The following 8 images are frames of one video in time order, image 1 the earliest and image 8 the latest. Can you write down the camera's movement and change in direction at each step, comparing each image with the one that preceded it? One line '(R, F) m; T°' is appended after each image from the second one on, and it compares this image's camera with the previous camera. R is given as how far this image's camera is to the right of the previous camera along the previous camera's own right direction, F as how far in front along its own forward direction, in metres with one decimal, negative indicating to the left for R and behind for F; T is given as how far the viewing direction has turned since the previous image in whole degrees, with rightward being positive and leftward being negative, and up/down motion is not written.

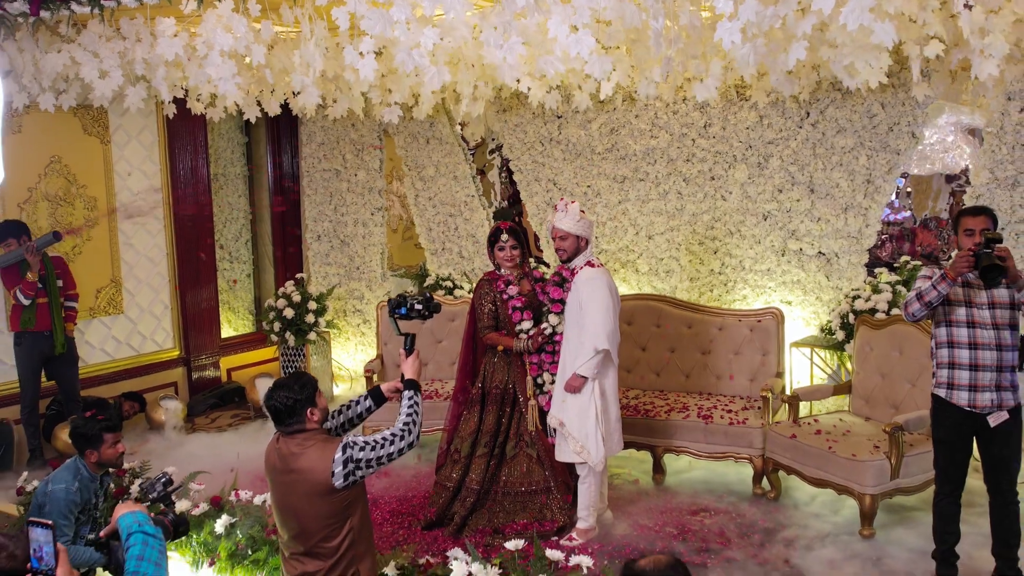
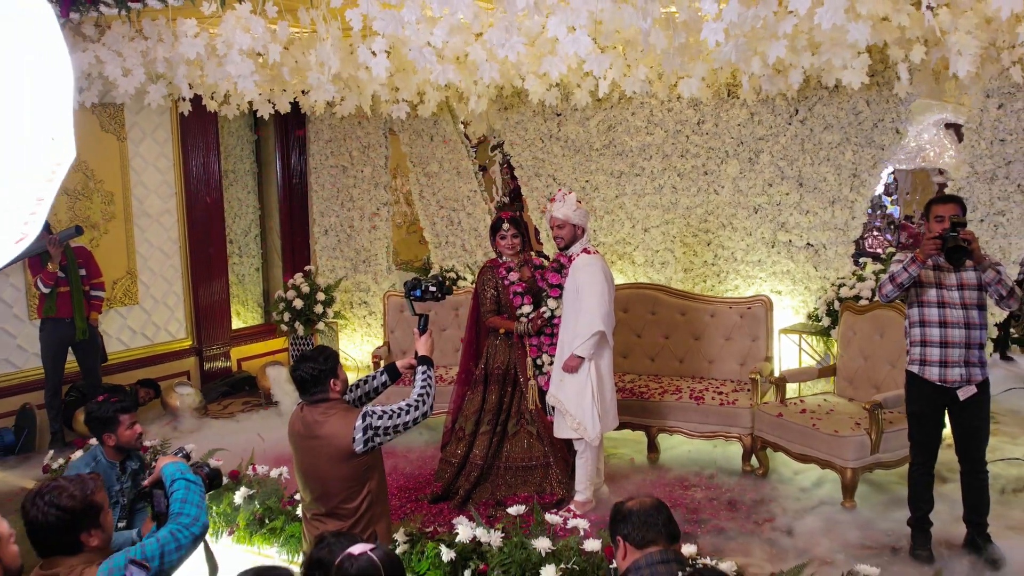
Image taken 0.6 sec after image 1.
(0.0, -0.2) m; 0°
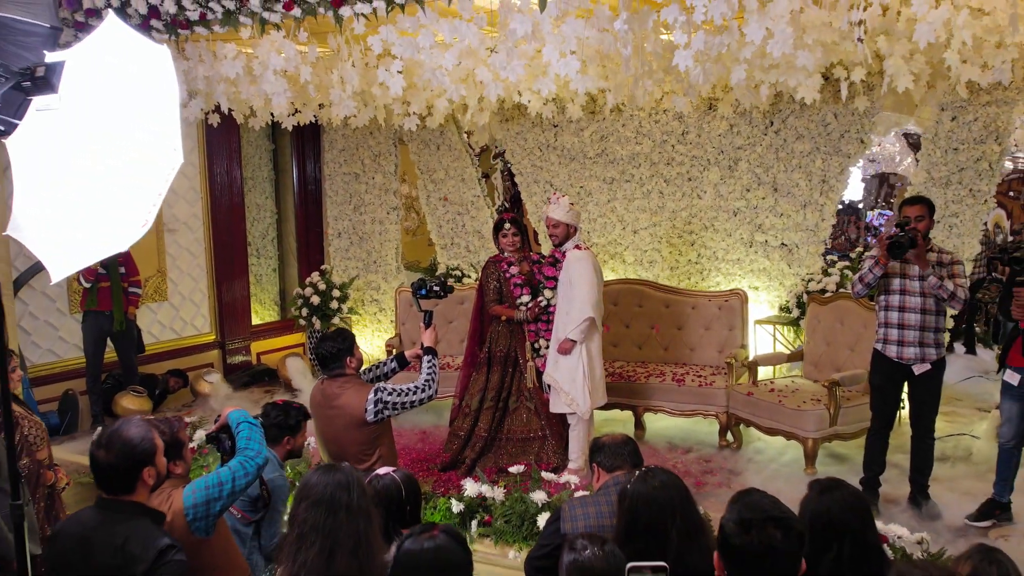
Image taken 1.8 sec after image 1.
(0.0, -0.5) m; 0°
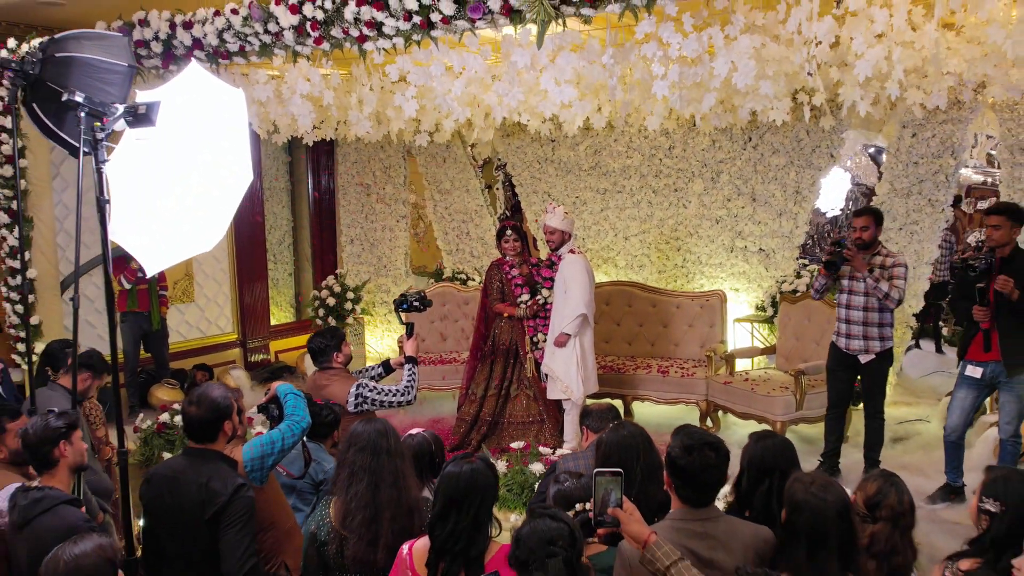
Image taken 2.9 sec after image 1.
(0.0, -0.5) m; 0°
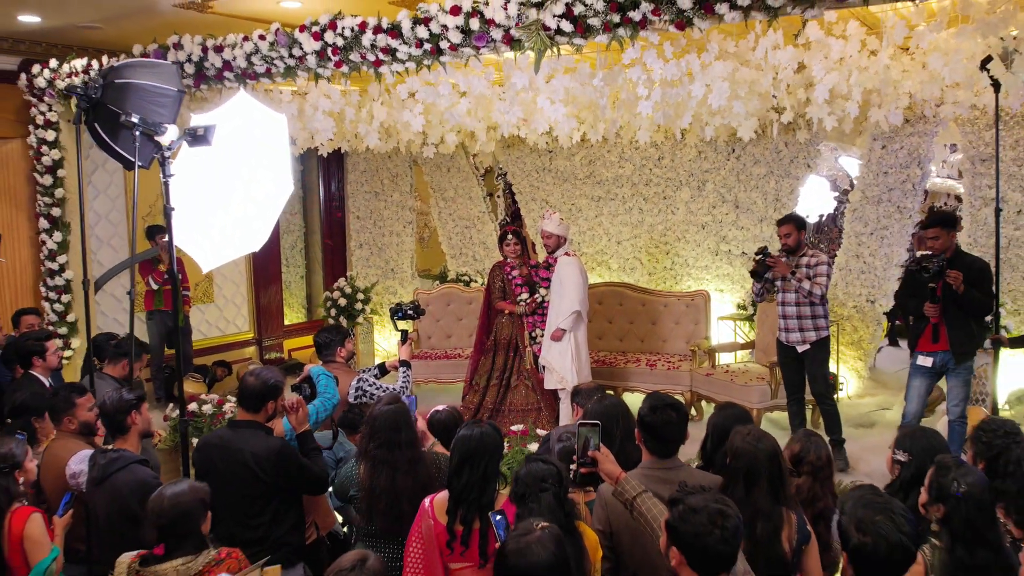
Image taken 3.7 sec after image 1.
(0.0, -0.5) m; 0°
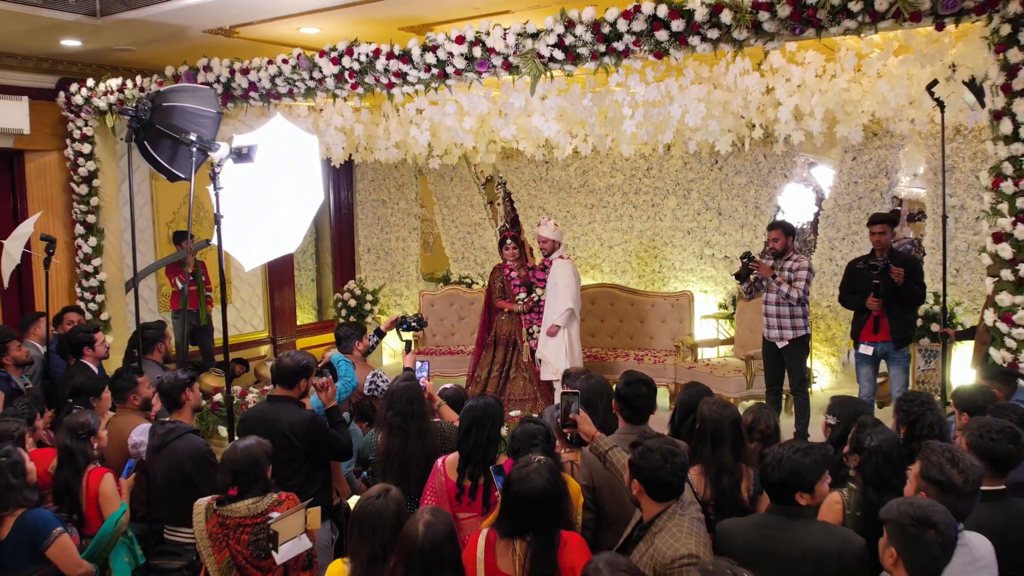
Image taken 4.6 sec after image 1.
(0.0, -0.5) m; 0°
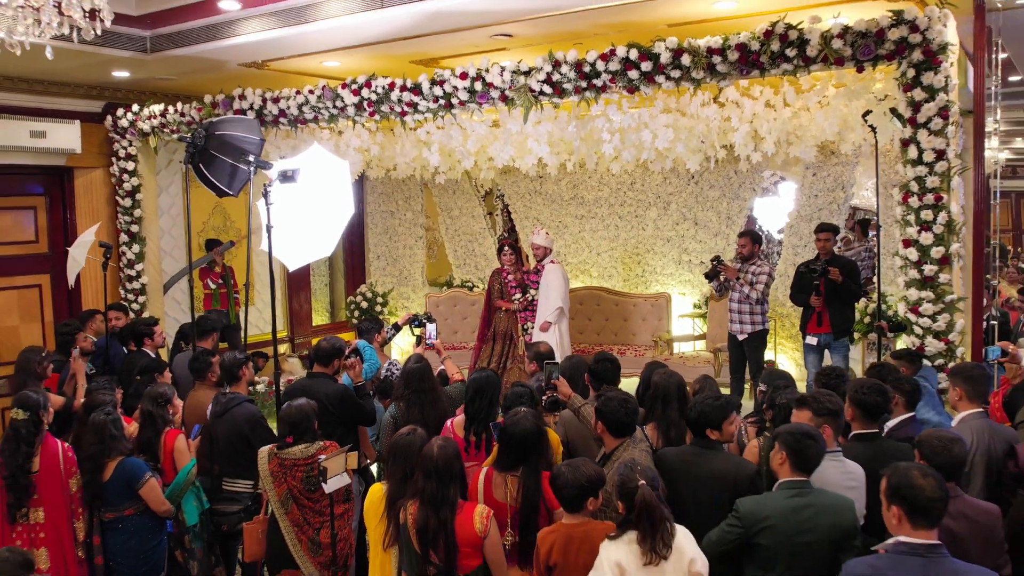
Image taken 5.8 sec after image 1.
(0.0, -0.8) m; 0°
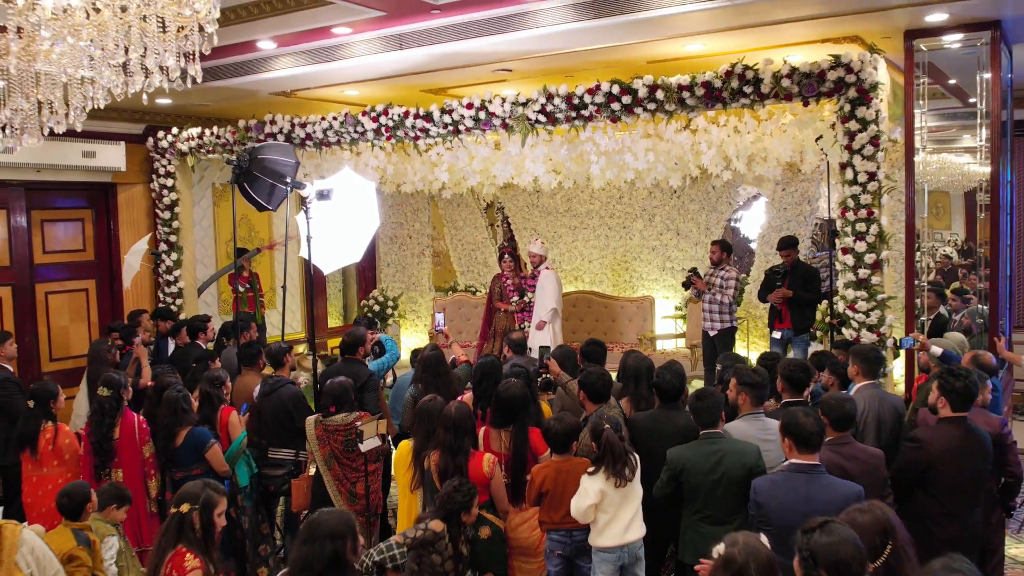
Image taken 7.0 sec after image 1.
(0.0, -0.8) m; 0°
